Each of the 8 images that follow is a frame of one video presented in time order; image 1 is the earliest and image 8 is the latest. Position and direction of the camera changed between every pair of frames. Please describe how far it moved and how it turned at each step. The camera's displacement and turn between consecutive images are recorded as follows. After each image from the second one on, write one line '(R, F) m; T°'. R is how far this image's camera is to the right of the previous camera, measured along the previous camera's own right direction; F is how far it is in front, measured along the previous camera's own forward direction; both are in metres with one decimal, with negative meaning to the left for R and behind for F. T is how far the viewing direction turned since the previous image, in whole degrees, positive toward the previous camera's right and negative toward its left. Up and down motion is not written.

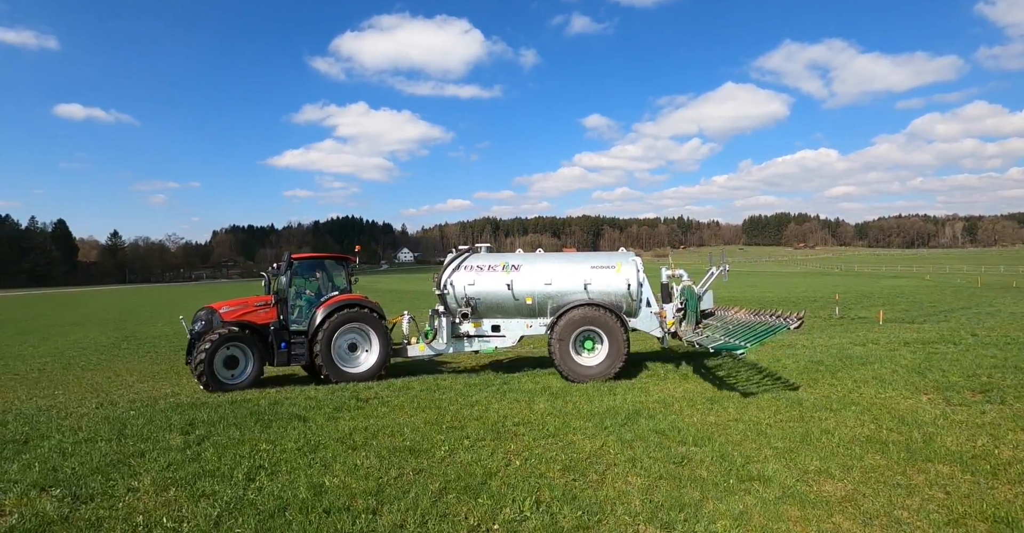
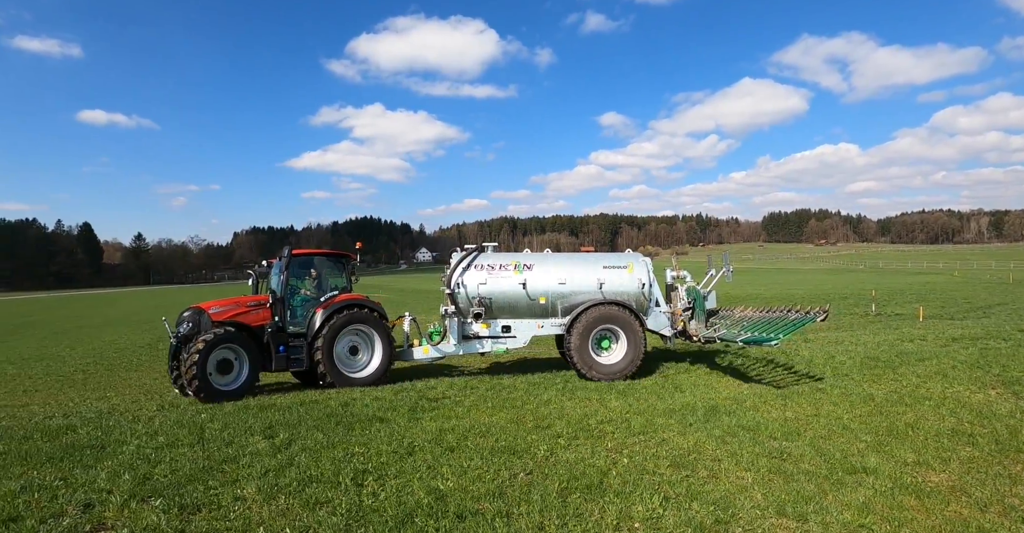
(-0.5, +0.1) m; -1°
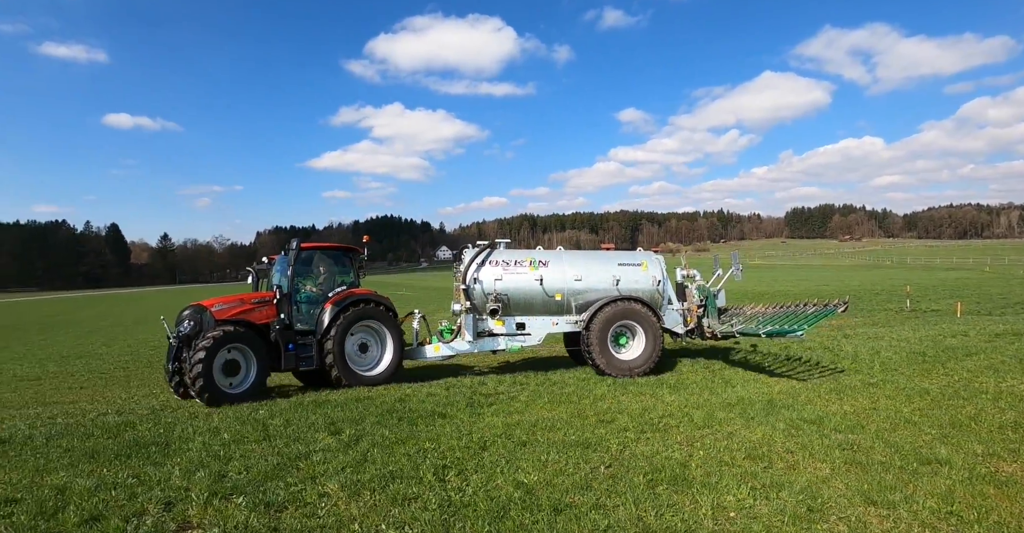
(-0.3, 0.0) m; -2°
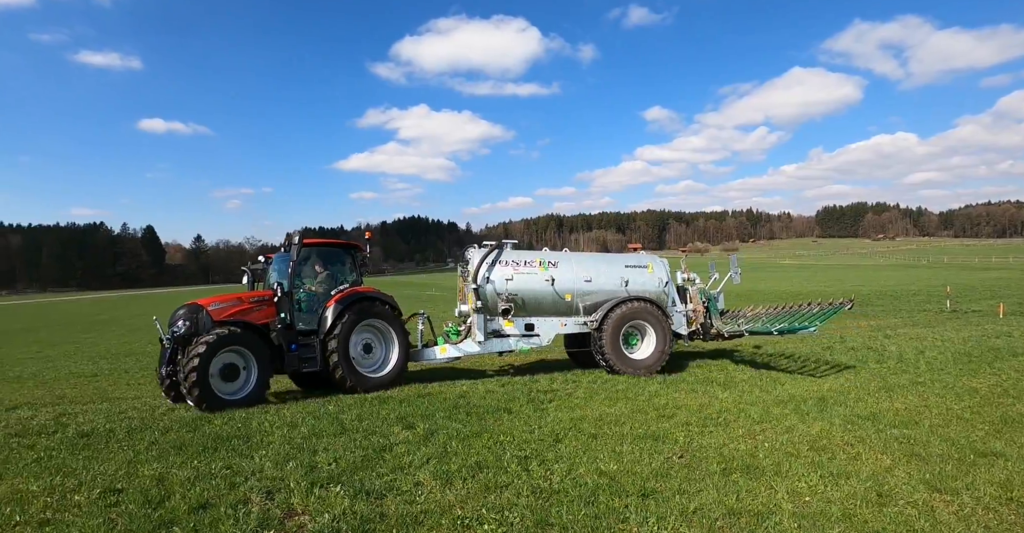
(-0.3, -0.2) m; -2°
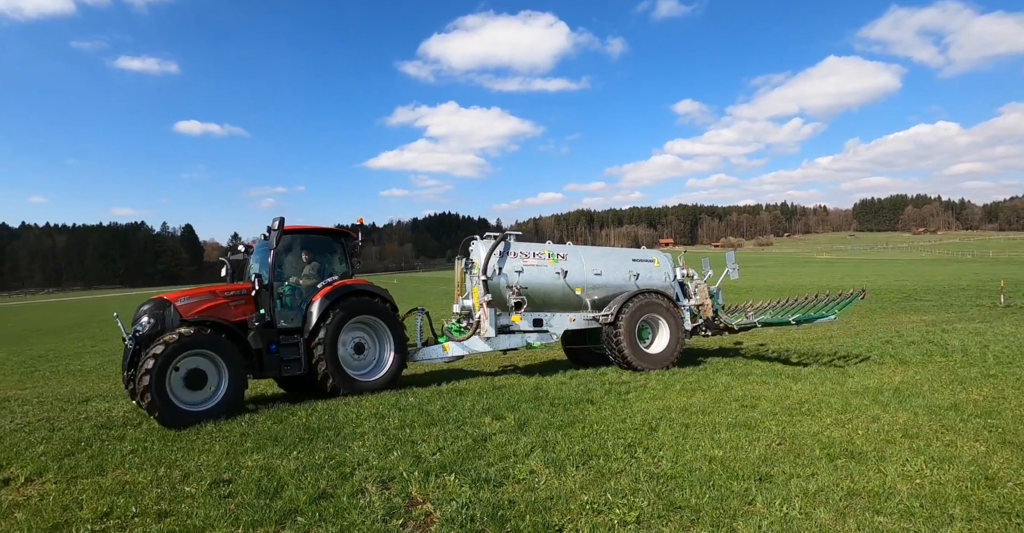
(-0.4, -0.1) m; -3°
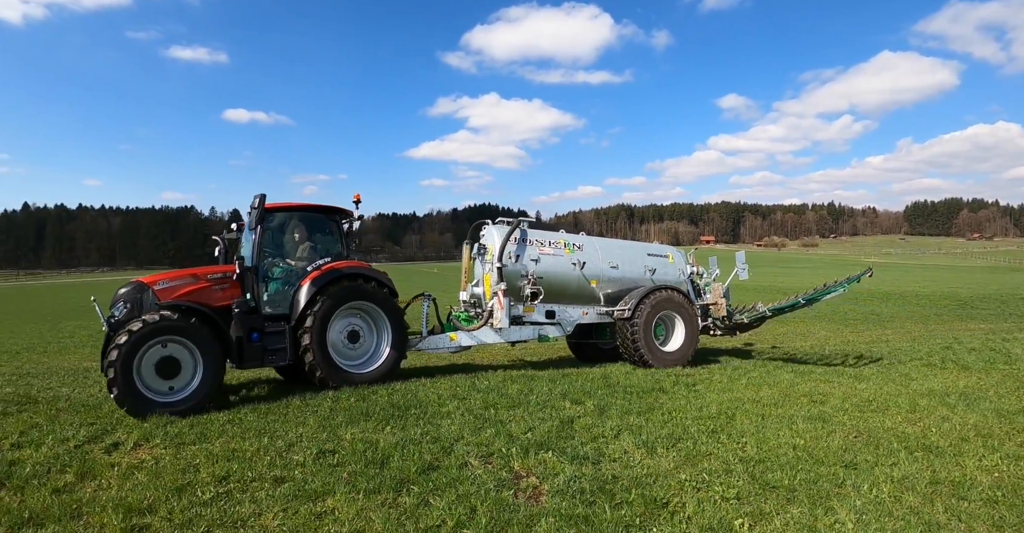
(-0.3, -0.3) m; -3°
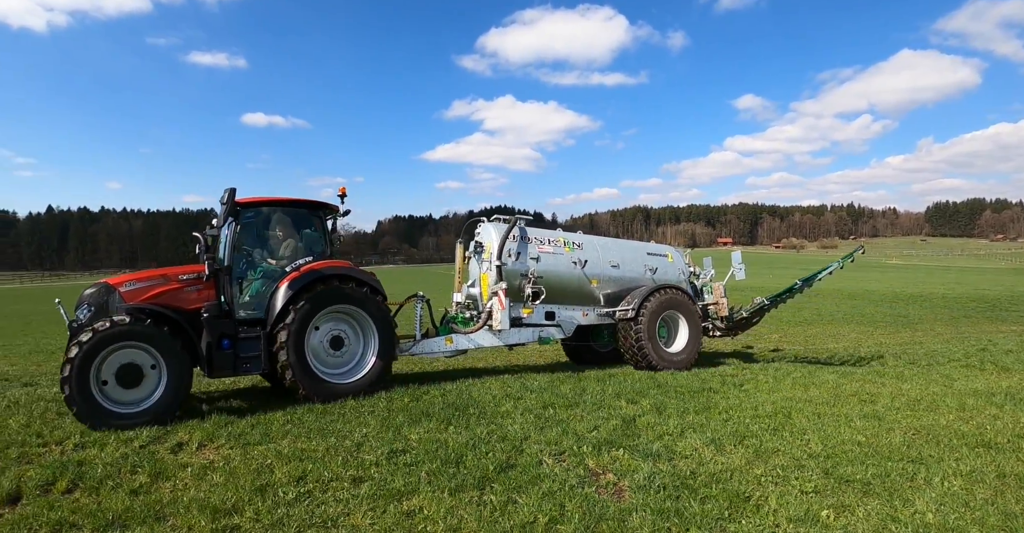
(-0.3, -0.2) m; -1°
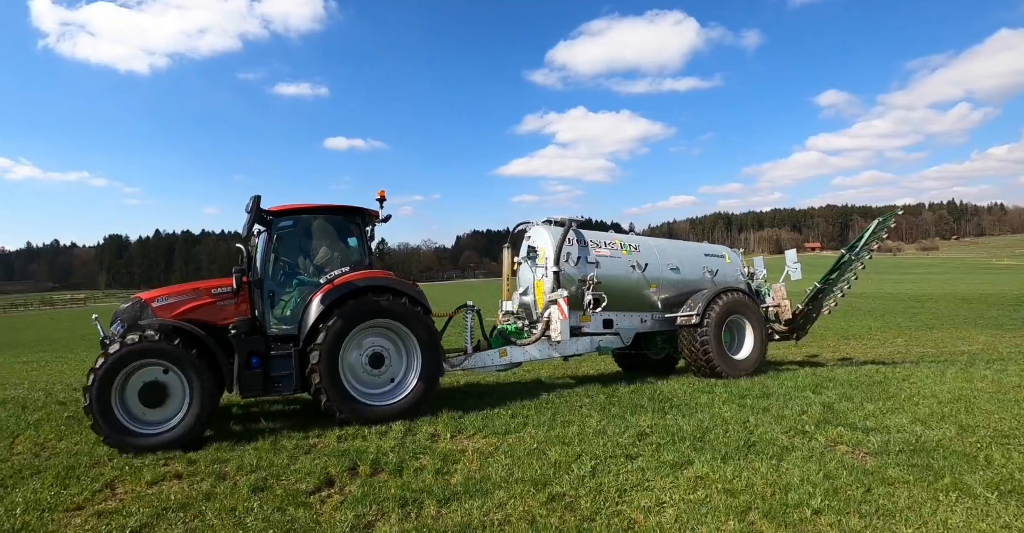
(-1.2, -1.2) m; -7°
